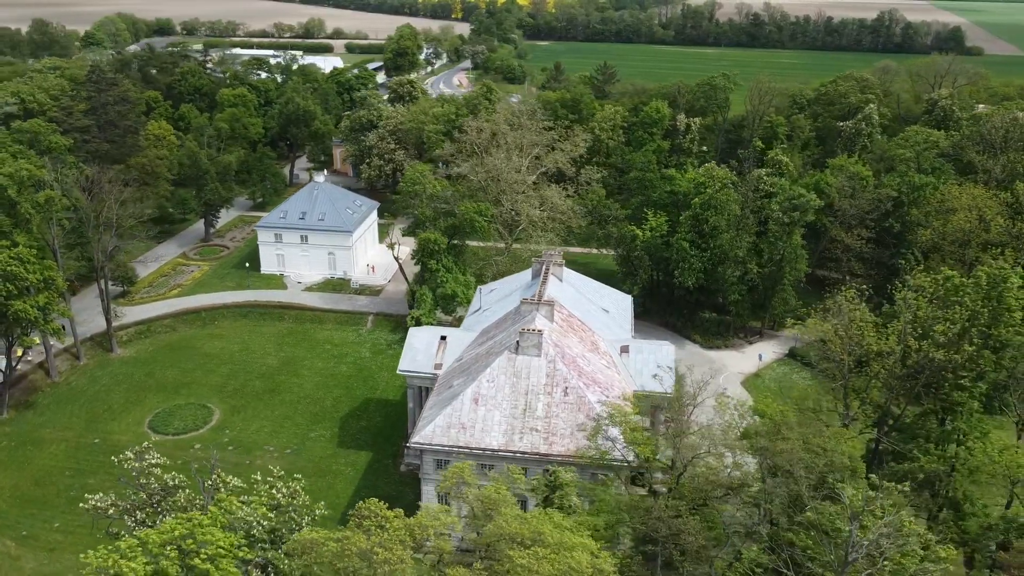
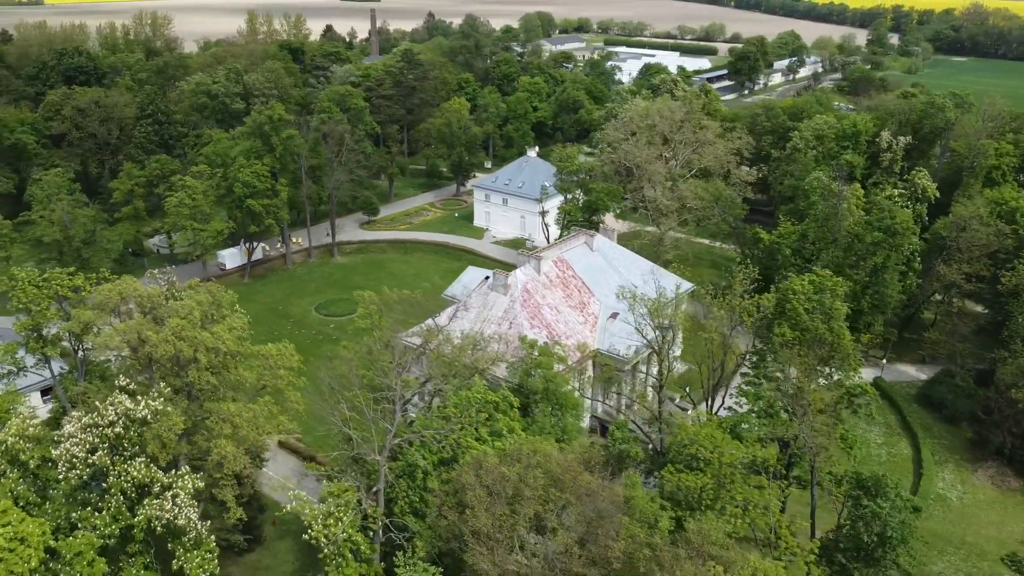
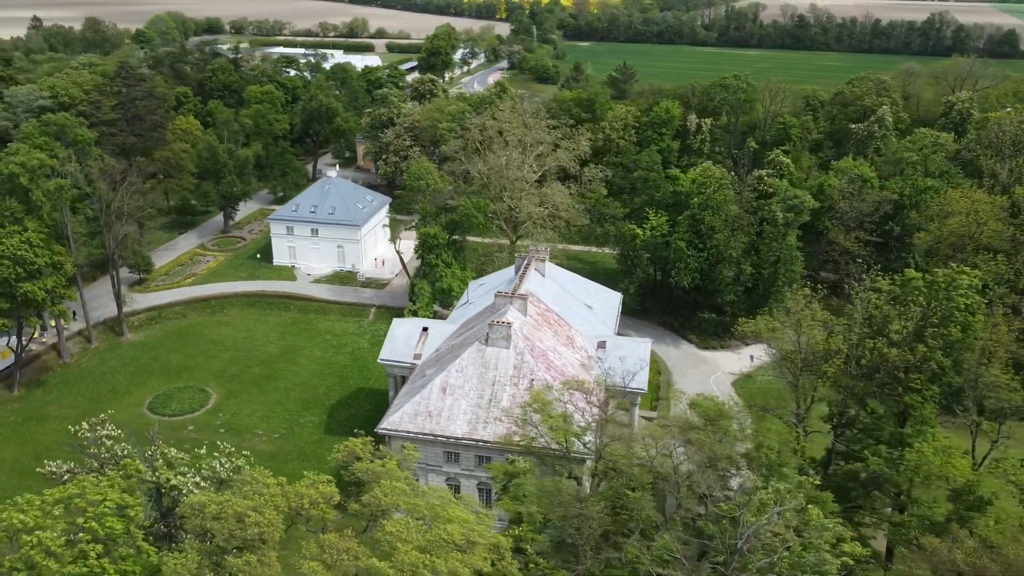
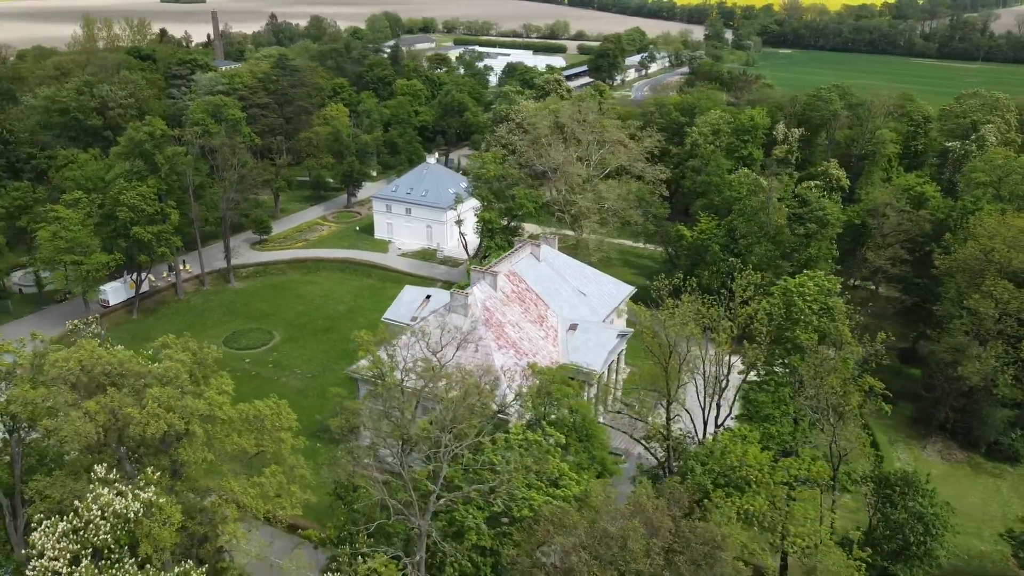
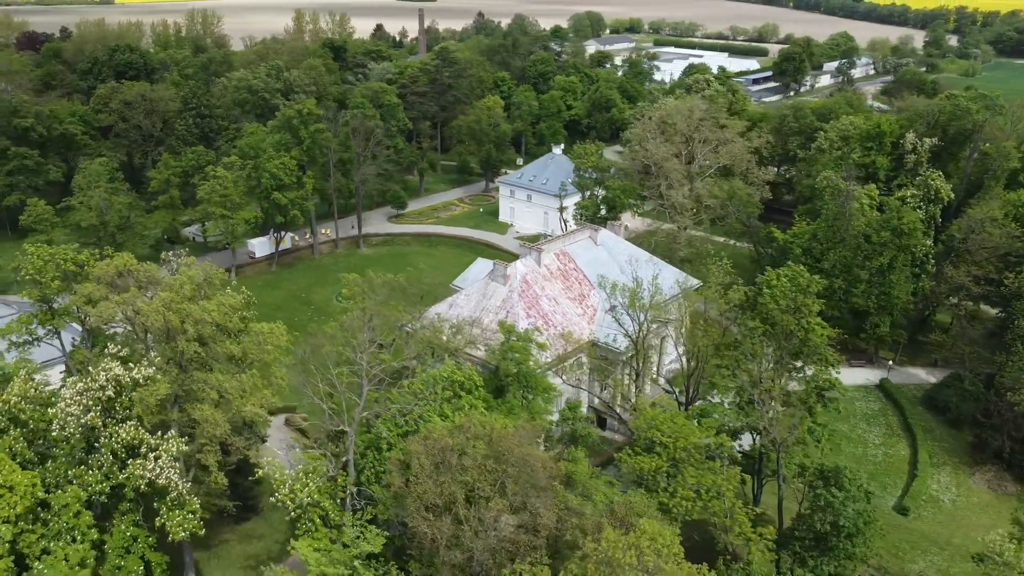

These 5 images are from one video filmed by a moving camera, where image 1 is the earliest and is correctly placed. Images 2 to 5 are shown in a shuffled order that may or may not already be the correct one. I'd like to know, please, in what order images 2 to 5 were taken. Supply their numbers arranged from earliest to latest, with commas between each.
3, 4, 2, 5
